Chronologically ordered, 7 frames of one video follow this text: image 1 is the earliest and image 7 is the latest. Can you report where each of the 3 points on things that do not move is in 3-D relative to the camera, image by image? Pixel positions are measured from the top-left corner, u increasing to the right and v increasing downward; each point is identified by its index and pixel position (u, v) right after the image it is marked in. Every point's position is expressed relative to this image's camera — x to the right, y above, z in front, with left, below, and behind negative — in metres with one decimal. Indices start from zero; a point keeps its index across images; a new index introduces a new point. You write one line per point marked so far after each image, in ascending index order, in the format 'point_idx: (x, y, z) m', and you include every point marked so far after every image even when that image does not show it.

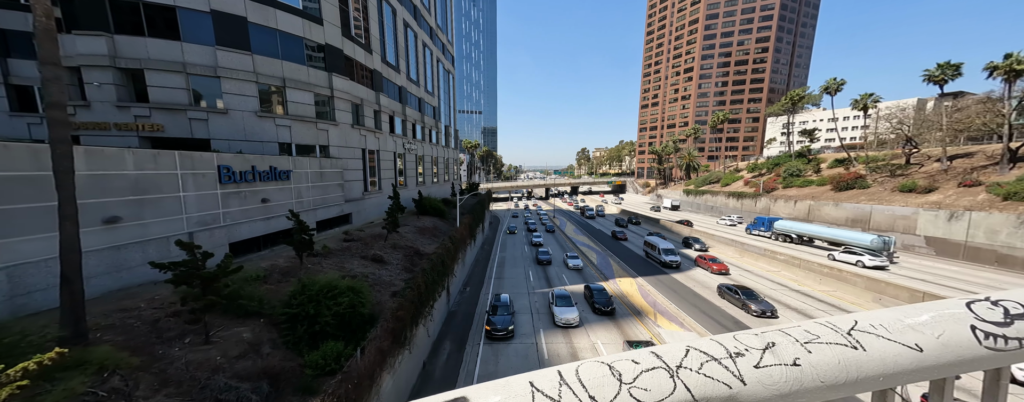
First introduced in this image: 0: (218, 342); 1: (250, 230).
0: (-8.6, -4.1, +9.9) m
1: (-13.1, -1.5, +16.9) m
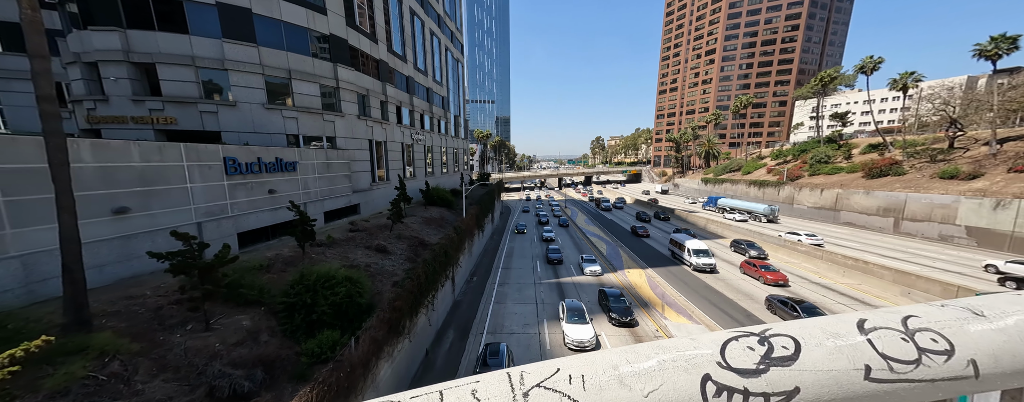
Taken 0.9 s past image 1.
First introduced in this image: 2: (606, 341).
0: (-8.9, -3.9, +10.2) m
1: (-13.0, -1.1, +17.4) m
2: (+5.1, -7.6, +18.2) m
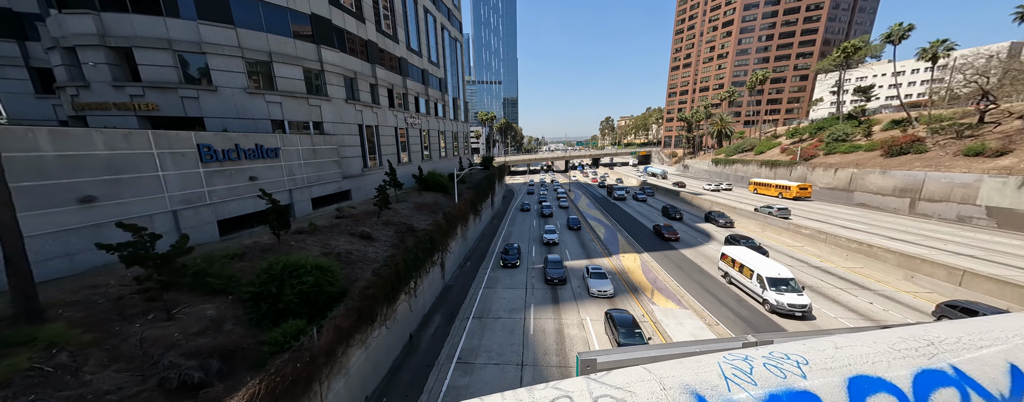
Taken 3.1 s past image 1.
0: (-10.0, -3.5, +10.2) m
1: (-14.0, -0.4, +17.3) m
2: (+4.2, -6.7, +18.0) m
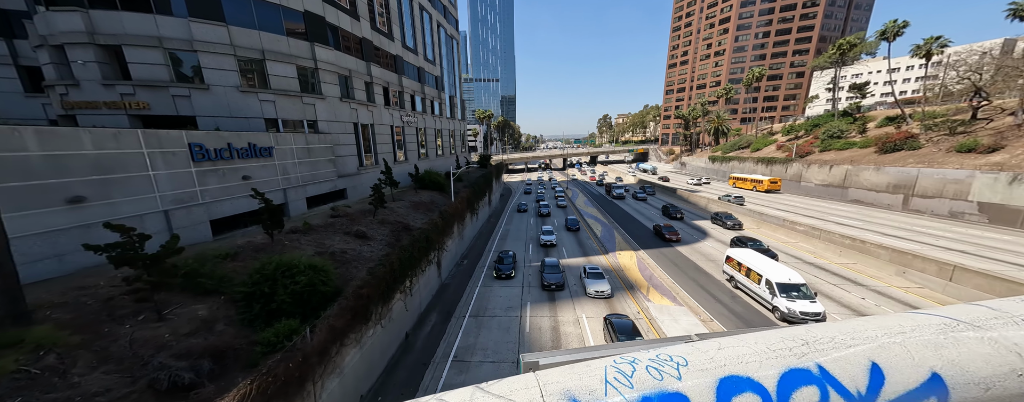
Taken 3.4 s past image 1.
0: (-10.2, -3.5, +10.1) m
1: (-14.2, -0.3, +17.2) m
2: (+4.0, -6.6, +18.0) m
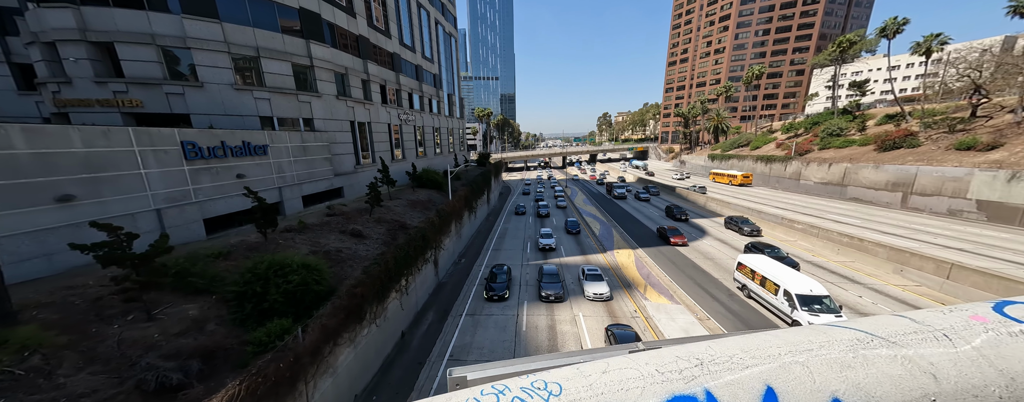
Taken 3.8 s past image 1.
0: (-10.4, -3.5, +10.0) m
1: (-14.4, -0.3, +17.1) m
2: (+3.8, -6.5, +17.9) m
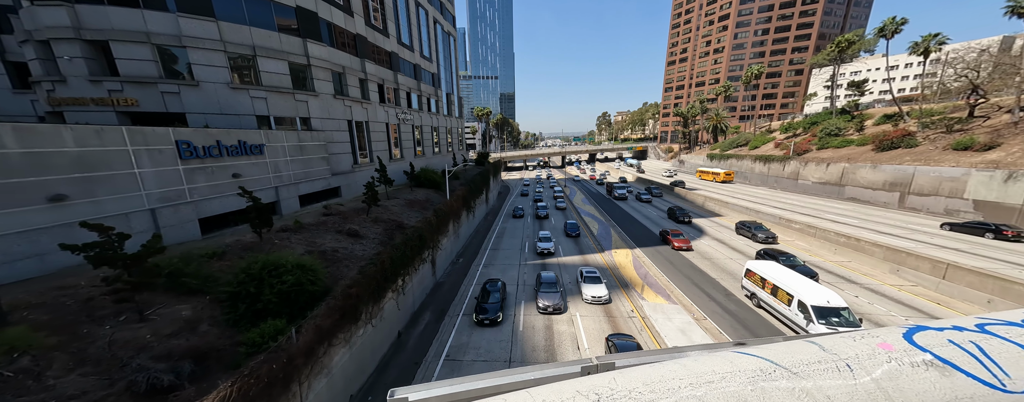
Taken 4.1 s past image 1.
0: (-10.5, -3.5, +9.9) m
1: (-14.6, -0.2, +17.0) m
2: (+3.6, -6.5, +17.9) m
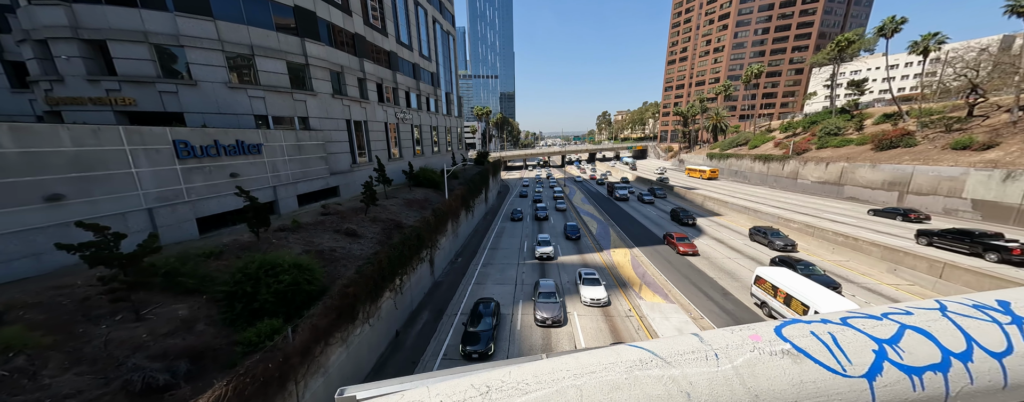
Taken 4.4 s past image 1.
0: (-10.7, -3.5, +9.9) m
1: (-14.7, -0.2, +17.0) m
2: (+3.5, -6.5, +17.9) m
